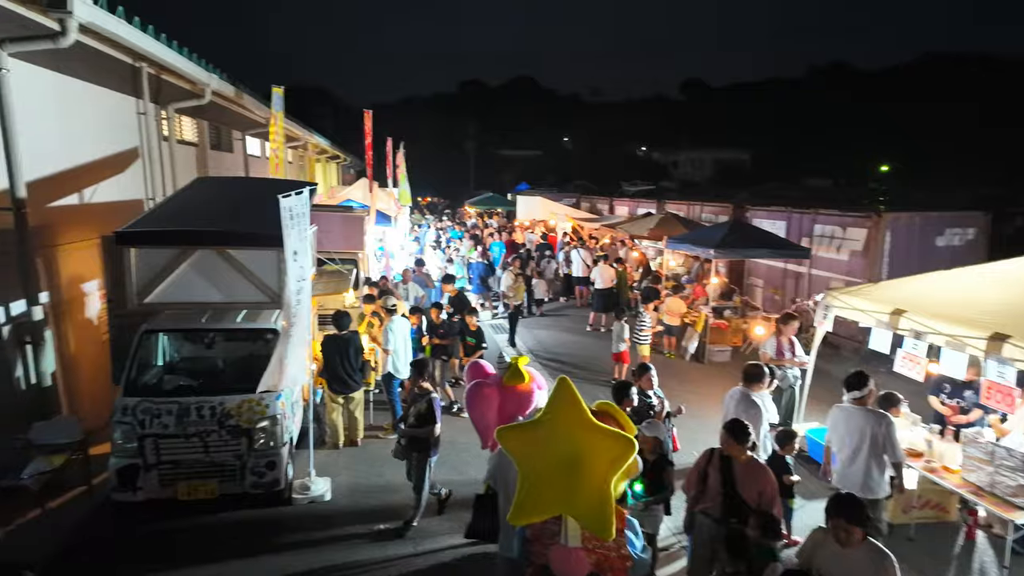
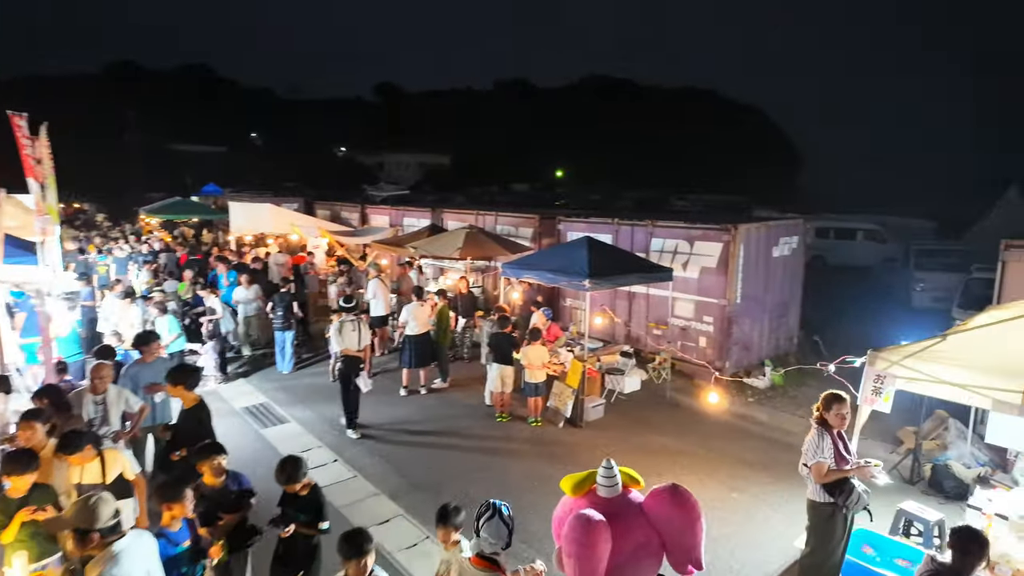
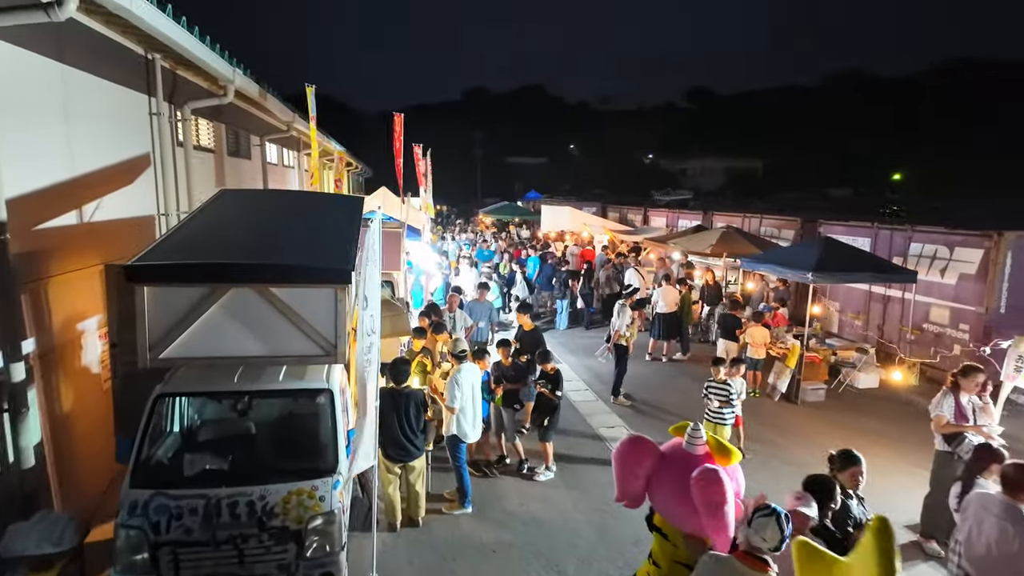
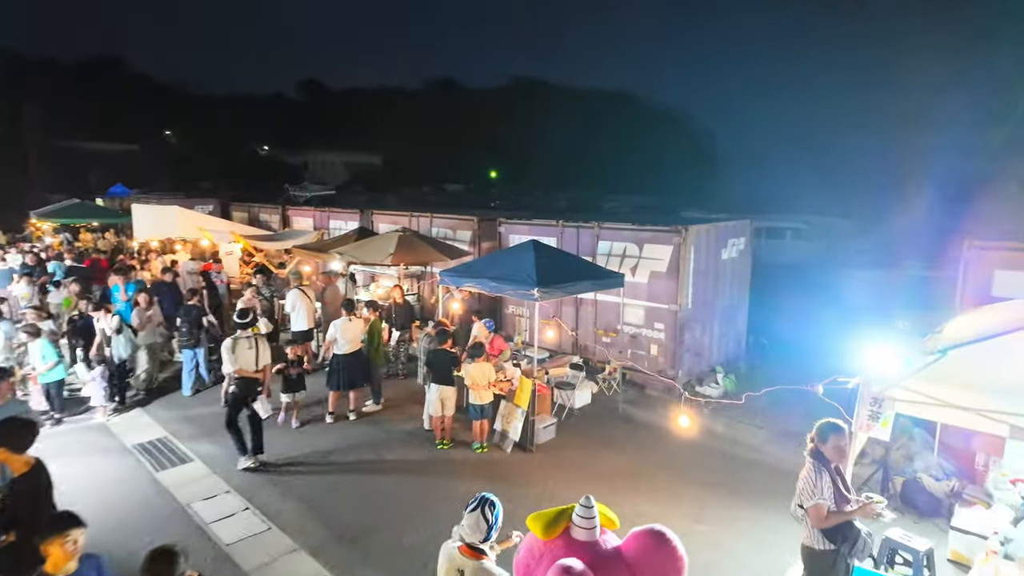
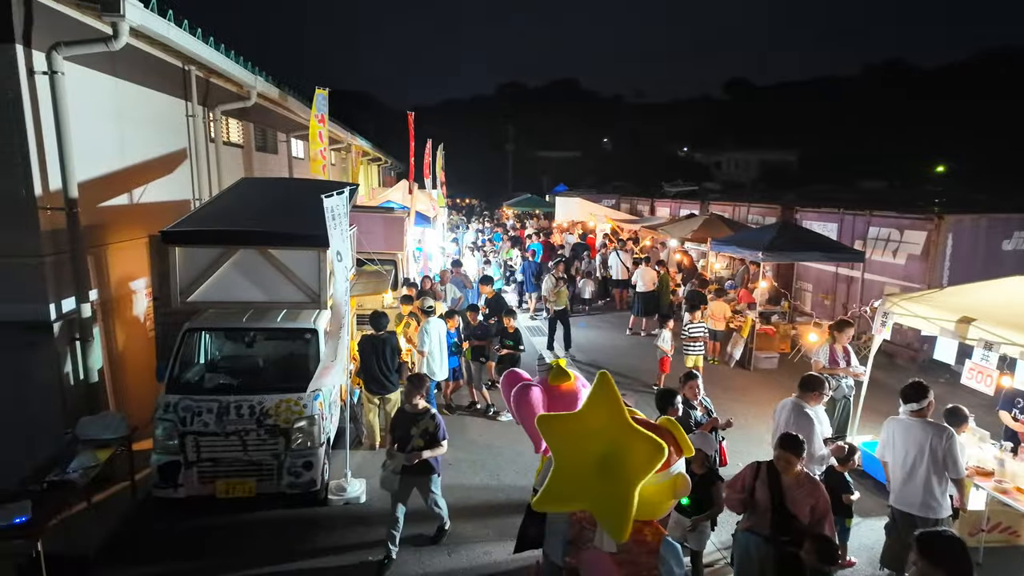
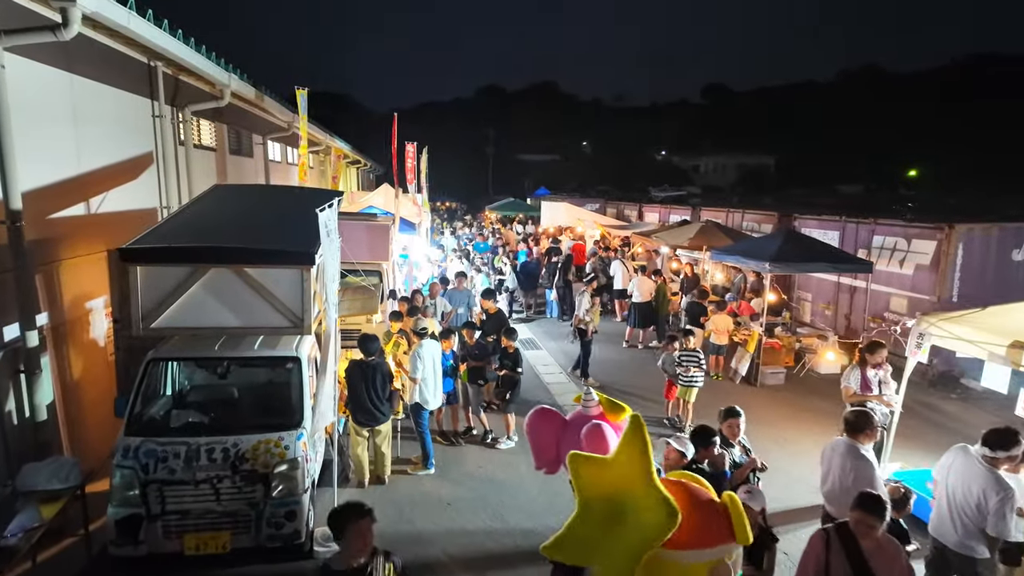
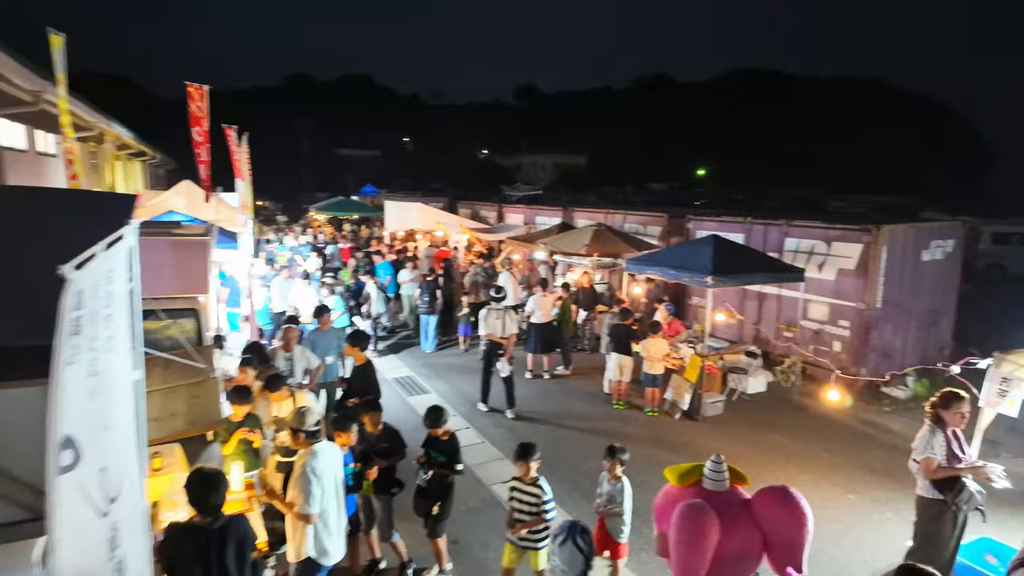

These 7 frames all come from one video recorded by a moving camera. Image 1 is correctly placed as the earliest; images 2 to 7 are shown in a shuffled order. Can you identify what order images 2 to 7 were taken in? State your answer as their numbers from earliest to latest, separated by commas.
5, 6, 3, 7, 2, 4
